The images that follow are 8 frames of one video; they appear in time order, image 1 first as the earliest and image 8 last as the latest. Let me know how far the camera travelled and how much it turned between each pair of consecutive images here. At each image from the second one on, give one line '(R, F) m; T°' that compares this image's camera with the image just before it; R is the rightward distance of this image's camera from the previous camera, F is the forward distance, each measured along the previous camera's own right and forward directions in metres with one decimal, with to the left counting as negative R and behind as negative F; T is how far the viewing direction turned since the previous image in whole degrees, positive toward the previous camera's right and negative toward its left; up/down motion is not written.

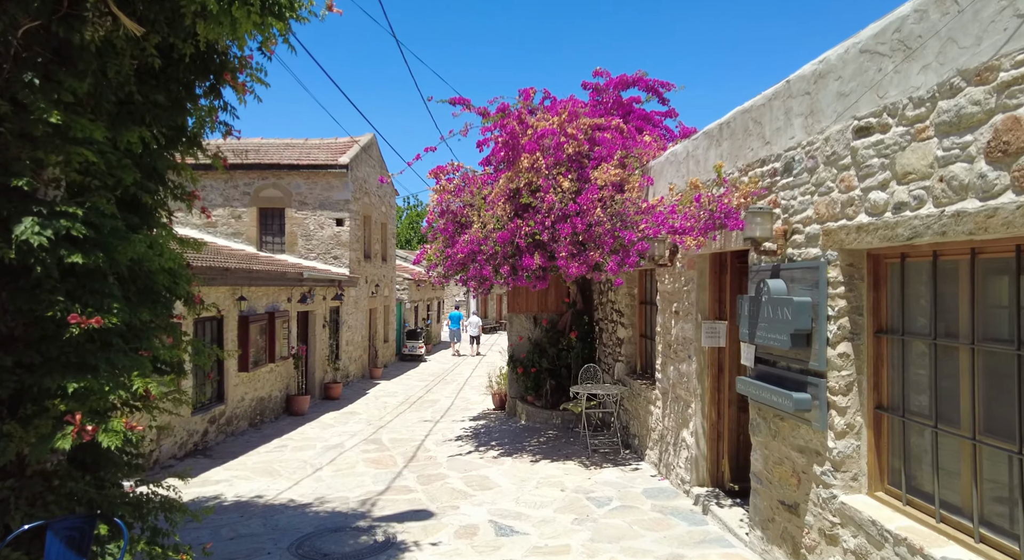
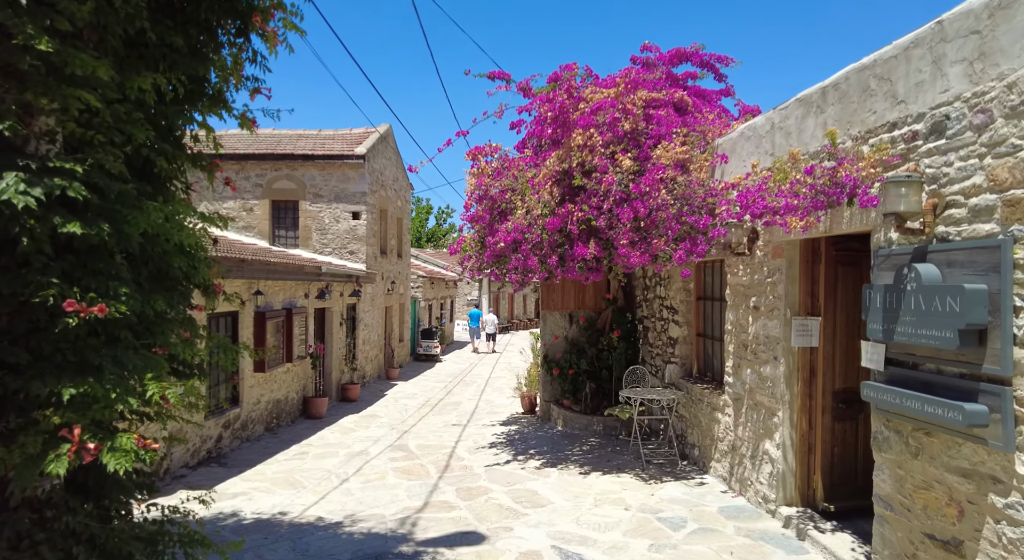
(-0.4, +0.7) m; 0°
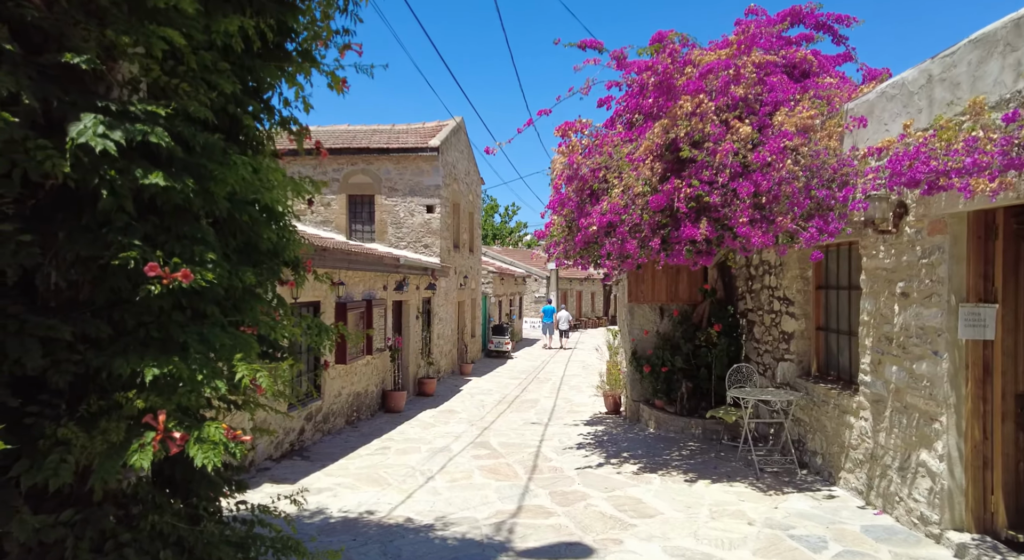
(-0.3, +0.5) m; -6°
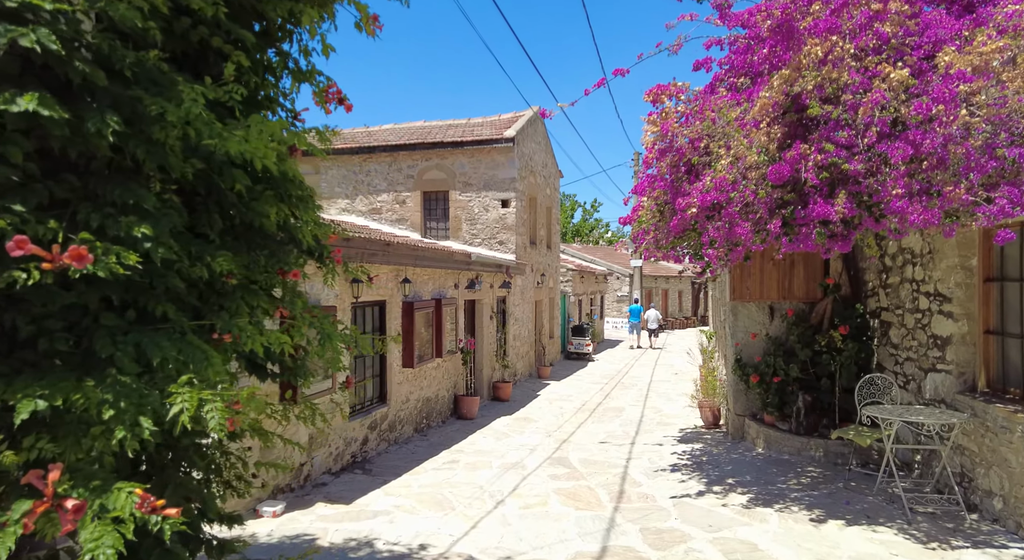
(0.0, +0.9) m; -7°
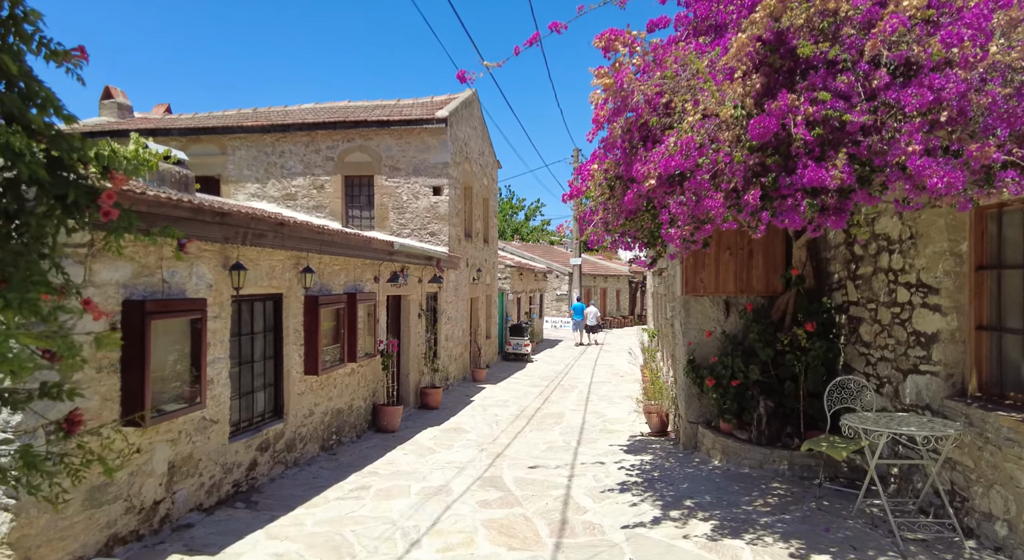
(+0.1, +1.1) m; +5°
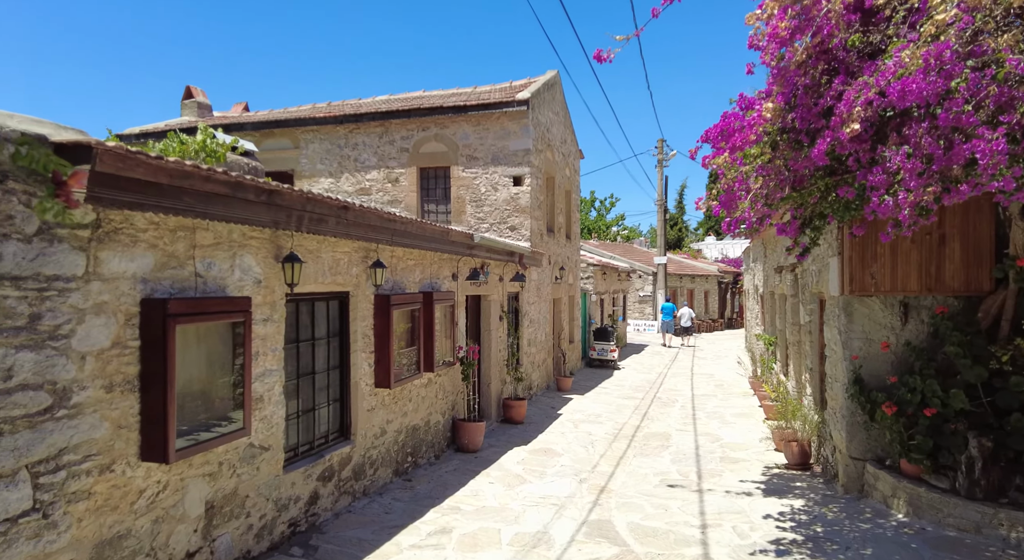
(-0.3, +1.2) m; -6°
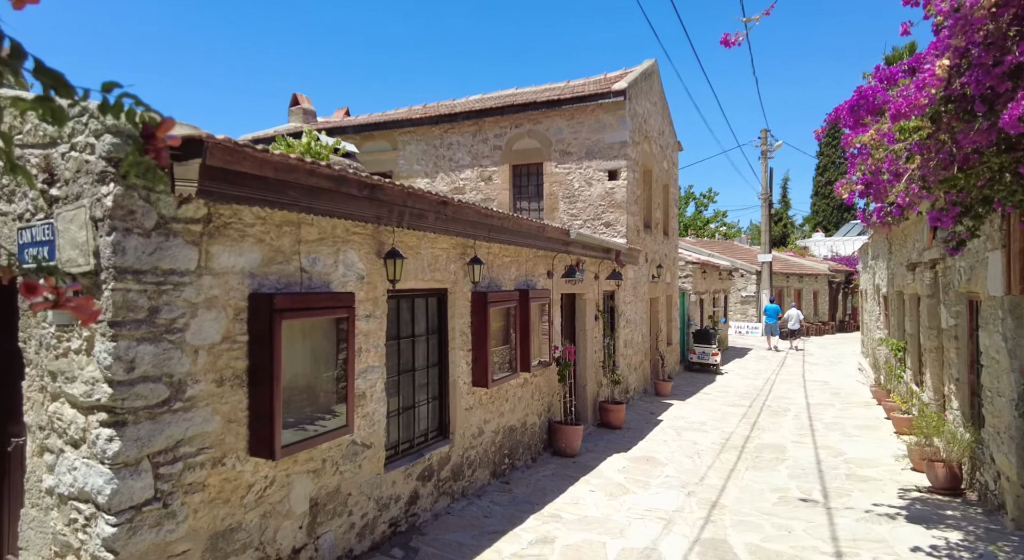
(-0.1, +0.2) m; -8°
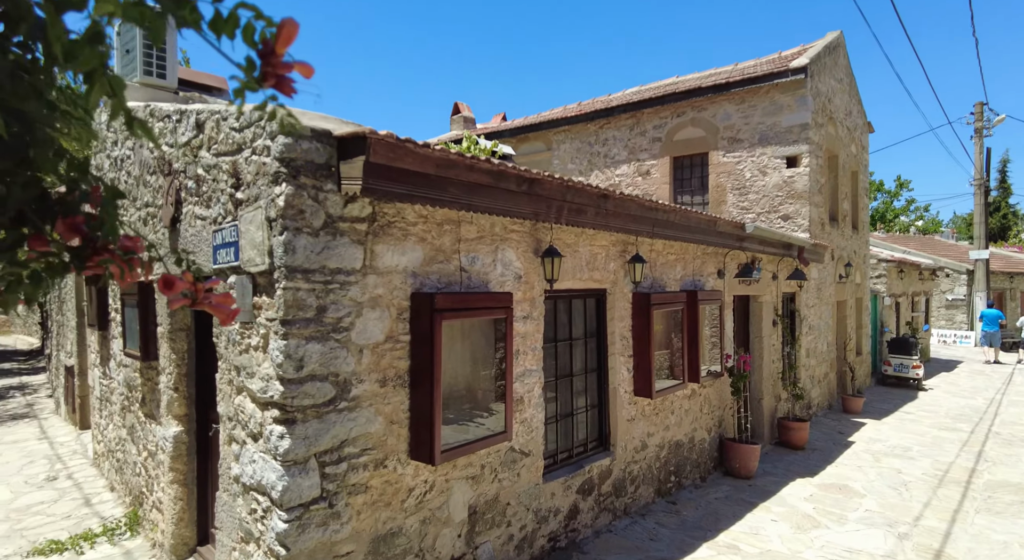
(-0.1, +0.3) m; -13°
